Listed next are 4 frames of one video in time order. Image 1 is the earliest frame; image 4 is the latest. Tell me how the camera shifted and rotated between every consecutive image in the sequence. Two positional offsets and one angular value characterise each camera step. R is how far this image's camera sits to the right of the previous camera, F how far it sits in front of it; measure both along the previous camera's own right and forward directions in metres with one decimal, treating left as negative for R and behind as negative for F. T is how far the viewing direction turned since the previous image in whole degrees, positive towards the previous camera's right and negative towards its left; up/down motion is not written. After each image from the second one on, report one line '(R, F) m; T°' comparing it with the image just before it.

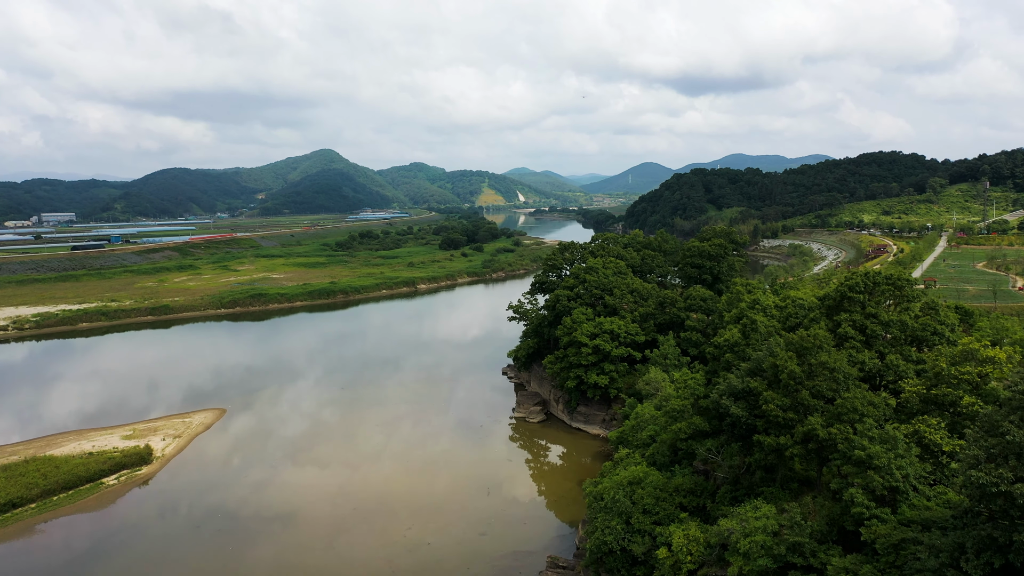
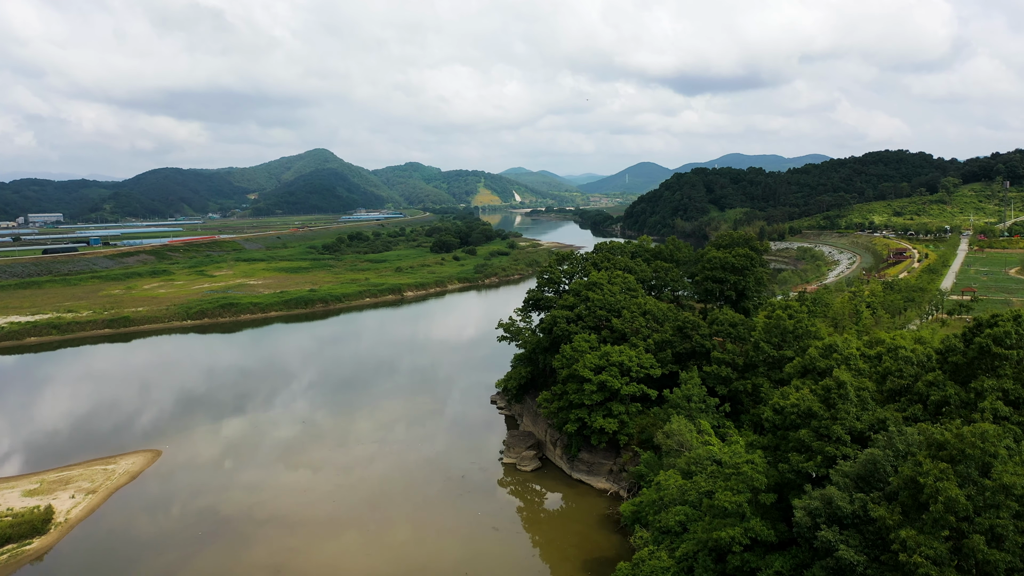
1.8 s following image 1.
(+0.4, +4.7) m; 0°
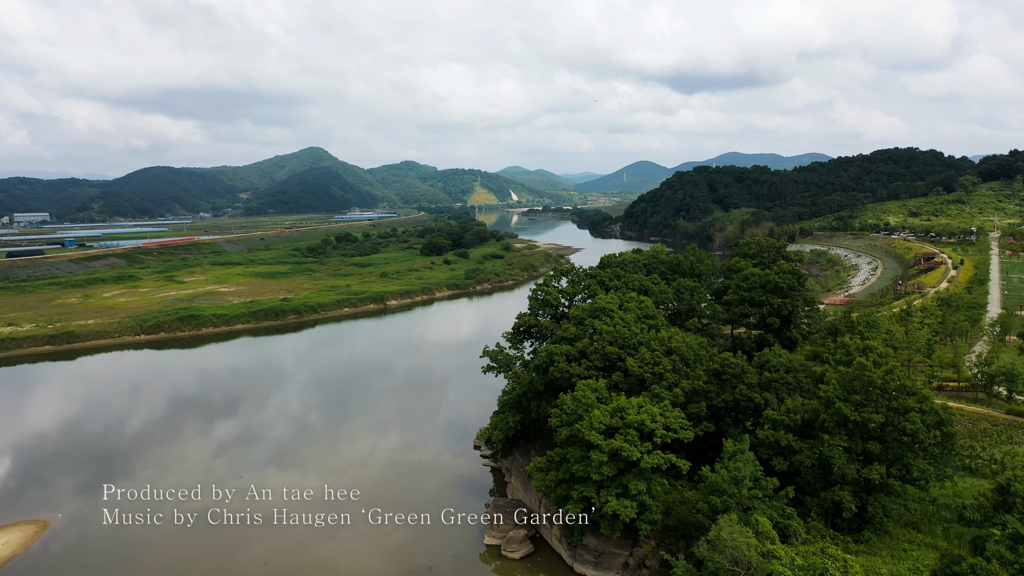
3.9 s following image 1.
(+0.4, +5.5) m; 0°
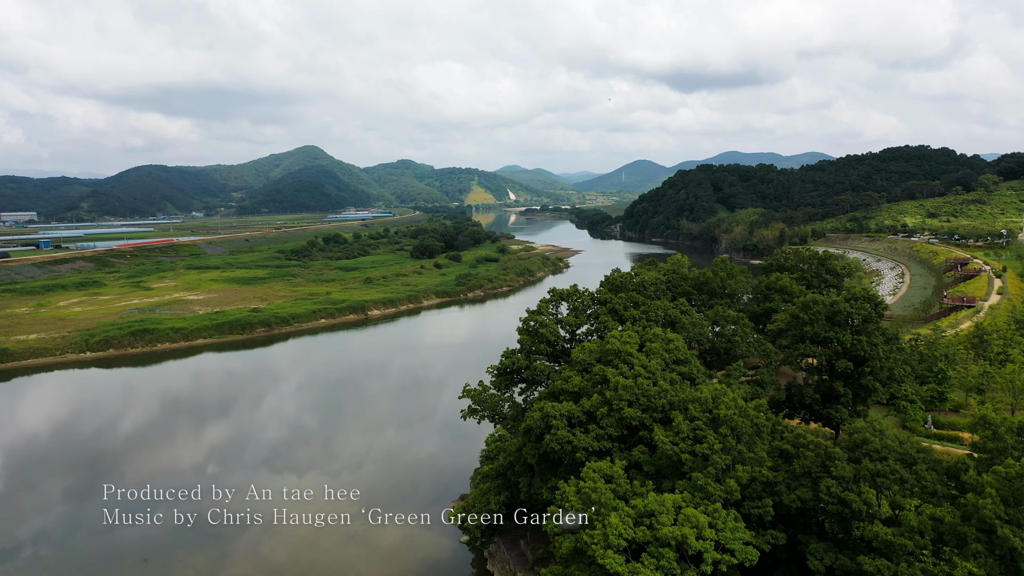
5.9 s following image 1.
(+0.4, +5.2) m; 0°
